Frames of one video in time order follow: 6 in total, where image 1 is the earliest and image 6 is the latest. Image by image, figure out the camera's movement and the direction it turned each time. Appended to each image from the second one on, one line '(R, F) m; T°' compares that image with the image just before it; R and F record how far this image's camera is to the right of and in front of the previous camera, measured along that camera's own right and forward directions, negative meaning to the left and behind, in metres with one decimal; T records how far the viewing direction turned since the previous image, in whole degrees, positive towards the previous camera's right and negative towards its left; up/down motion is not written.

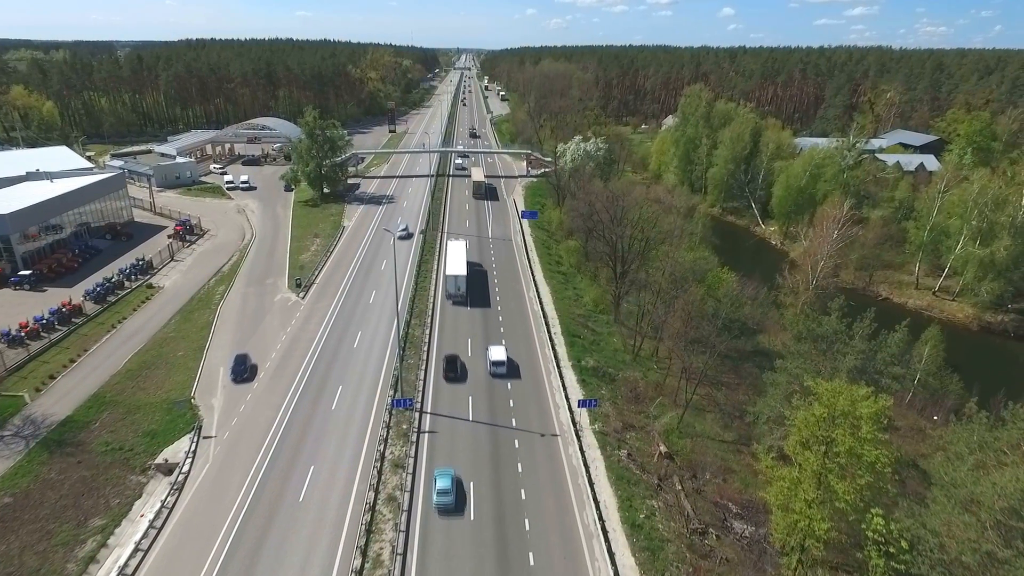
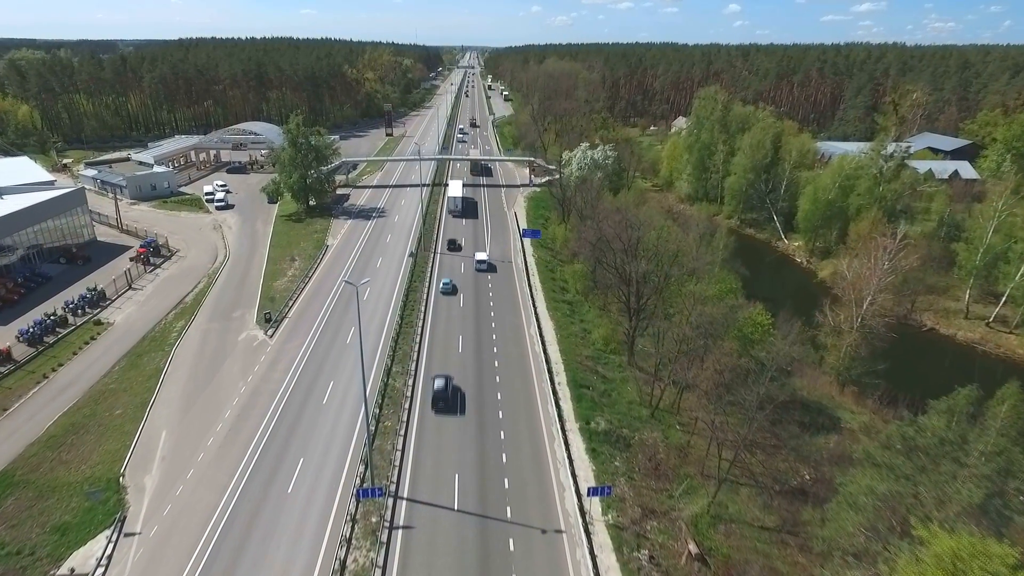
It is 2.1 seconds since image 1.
(+0.5, +6.7) m; 0°
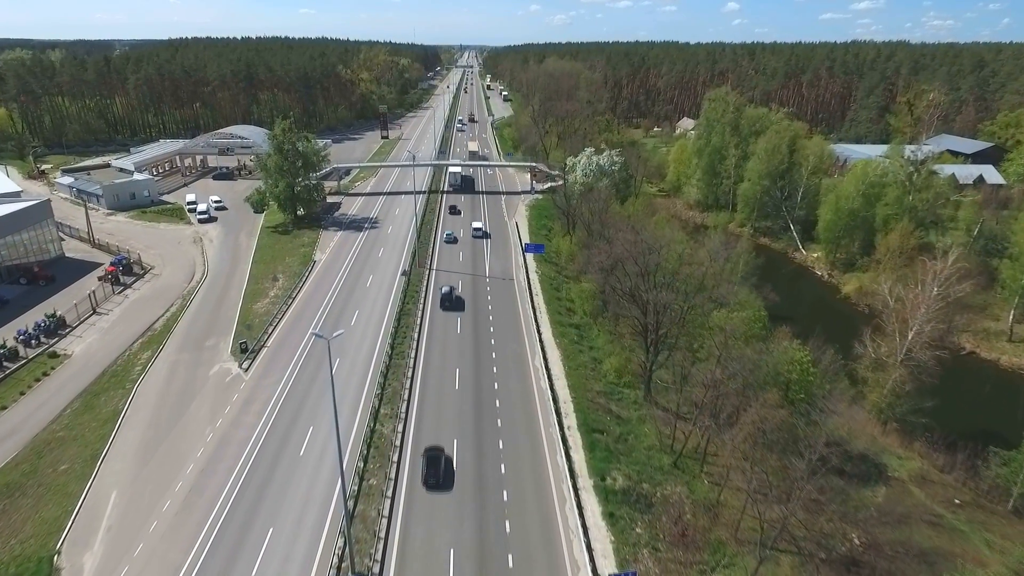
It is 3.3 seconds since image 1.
(-0.2, +4.7) m; 0°
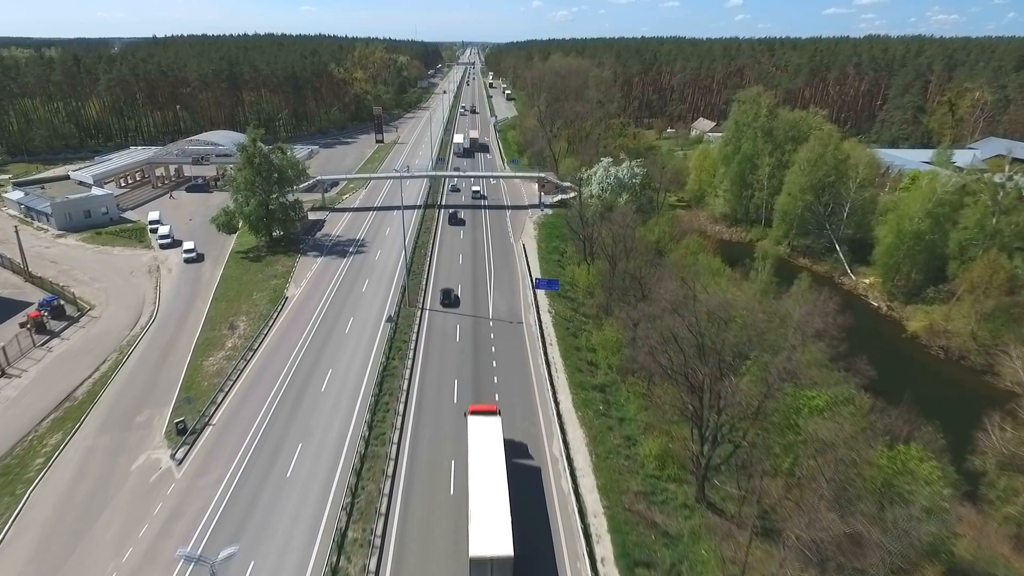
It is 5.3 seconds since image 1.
(-0.4, +9.5) m; 0°
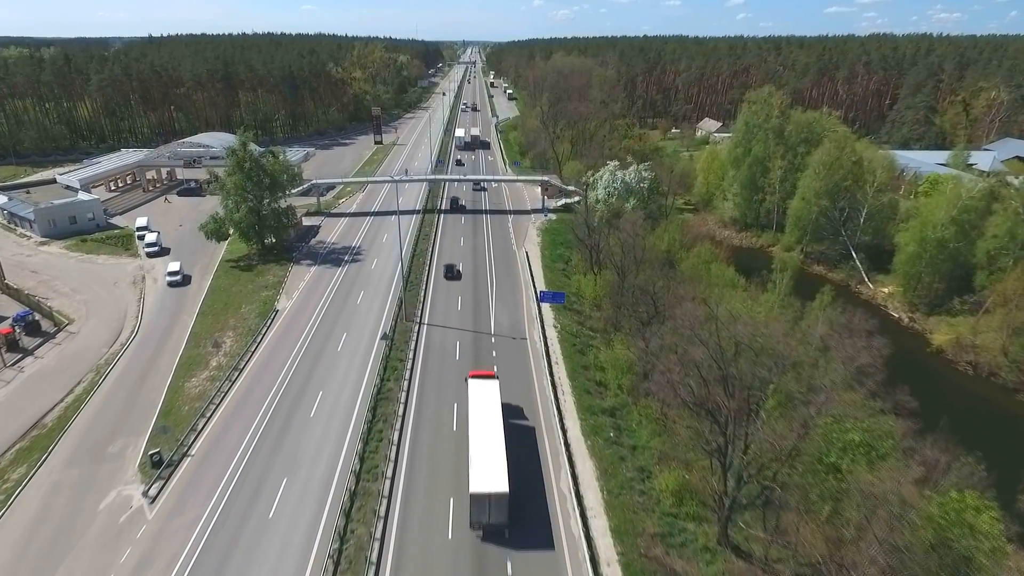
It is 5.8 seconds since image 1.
(-0.1, +2.8) m; 0°
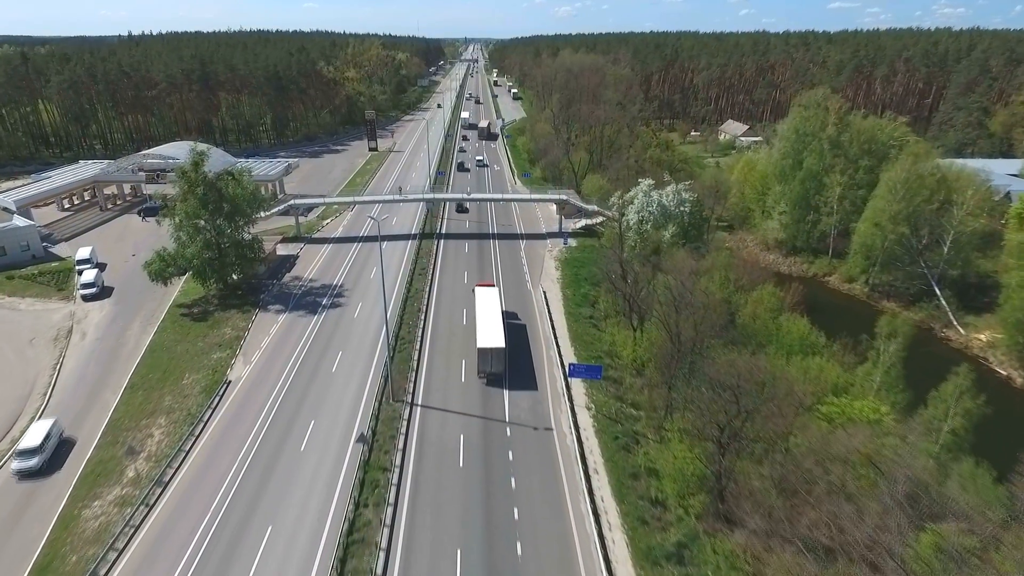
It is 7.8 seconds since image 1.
(-1.1, +11.0) m; 0°
